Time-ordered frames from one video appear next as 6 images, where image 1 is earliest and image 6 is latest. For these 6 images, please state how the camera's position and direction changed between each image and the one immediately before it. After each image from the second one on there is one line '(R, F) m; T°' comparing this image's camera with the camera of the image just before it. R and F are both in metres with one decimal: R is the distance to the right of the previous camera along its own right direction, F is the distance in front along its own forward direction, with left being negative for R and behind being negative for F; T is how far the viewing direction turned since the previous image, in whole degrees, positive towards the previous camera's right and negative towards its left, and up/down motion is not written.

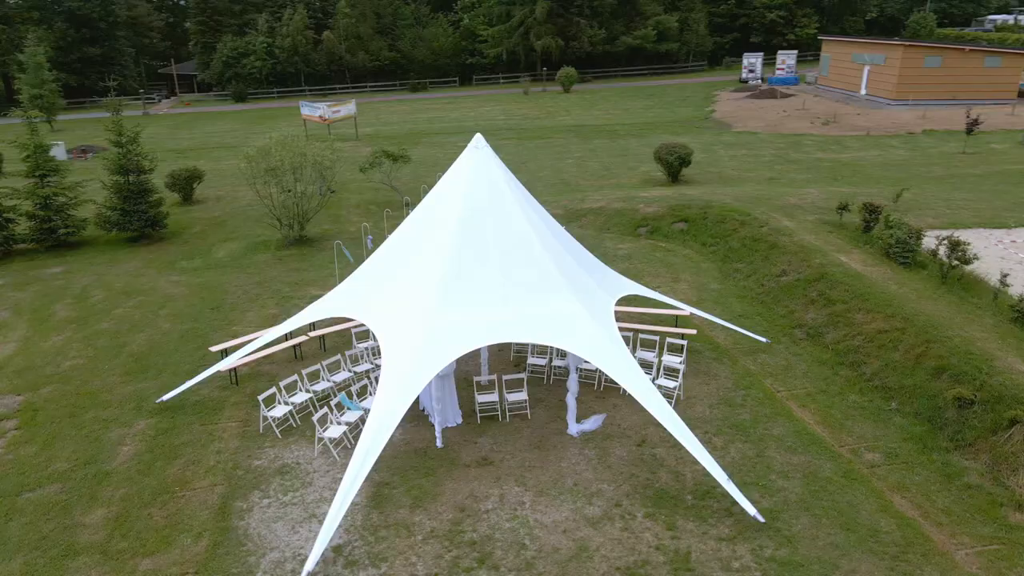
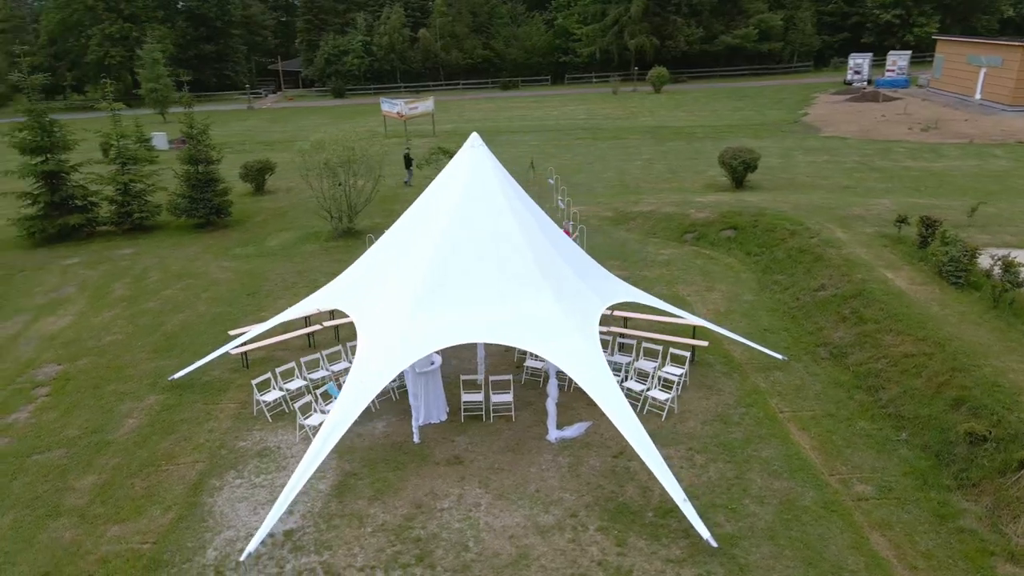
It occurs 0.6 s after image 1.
(+1.4, +0.2) m; -8°
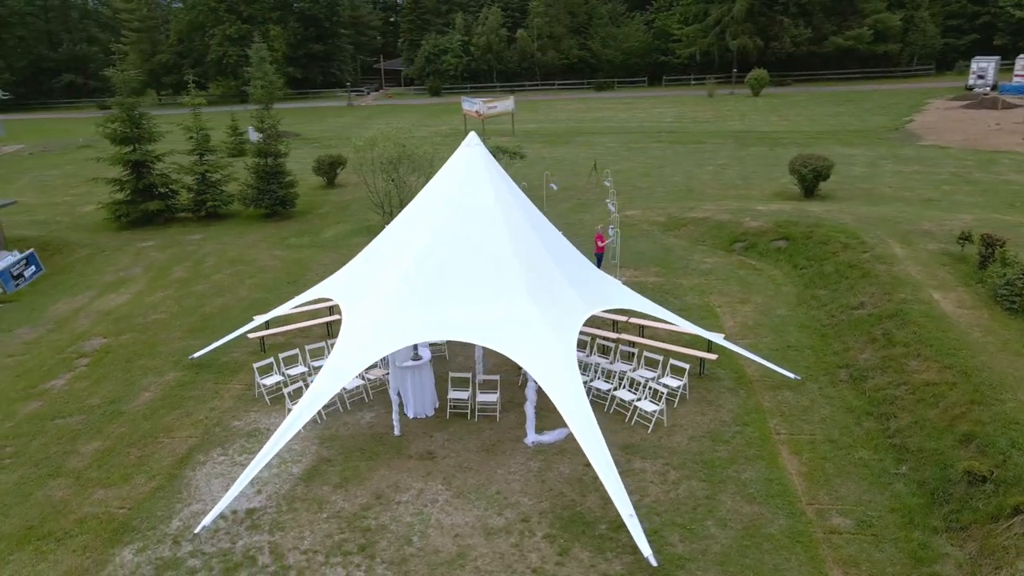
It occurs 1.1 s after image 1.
(+1.5, +0.1) m; -8°
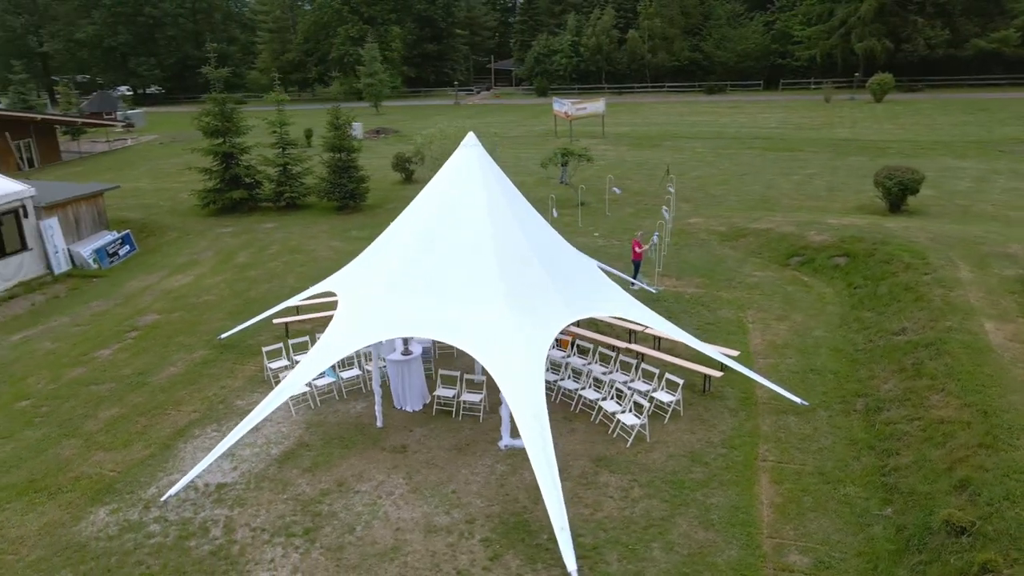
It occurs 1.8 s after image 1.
(+1.7, +0.1) m; -9°
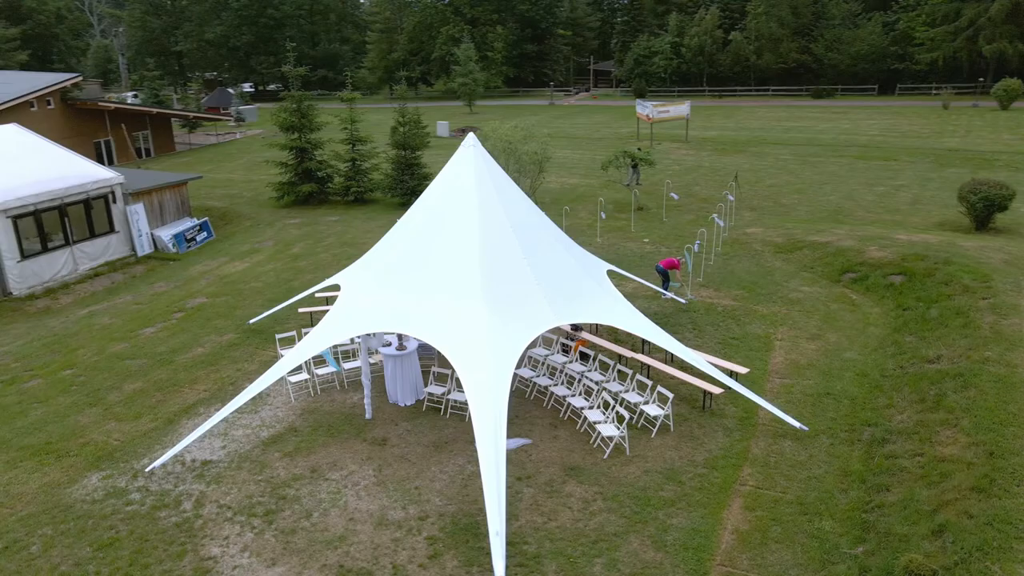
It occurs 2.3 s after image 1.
(+1.5, +0.1) m; -8°
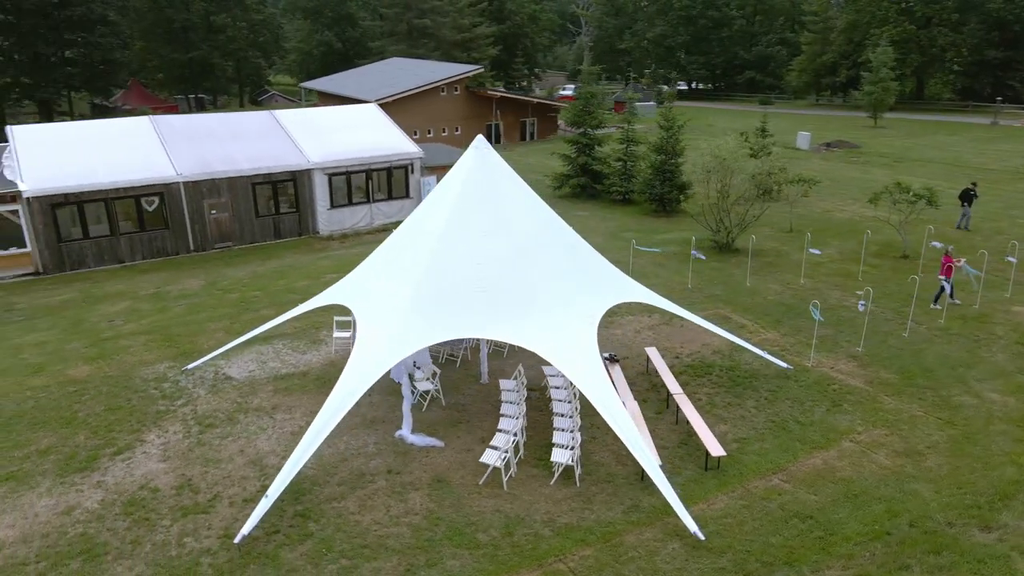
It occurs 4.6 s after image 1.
(+5.6, +1.8) m; -33°
